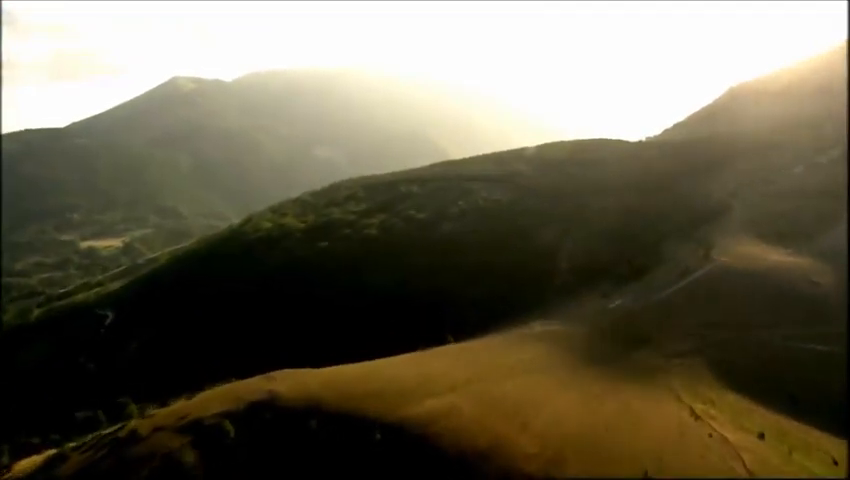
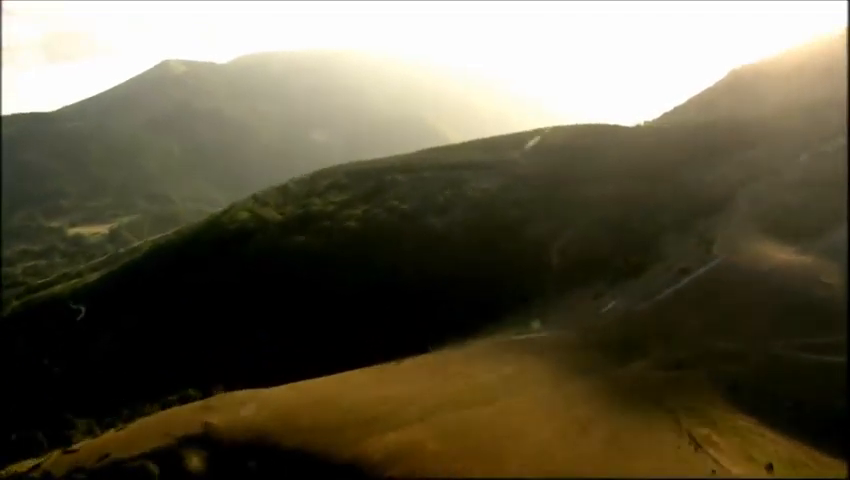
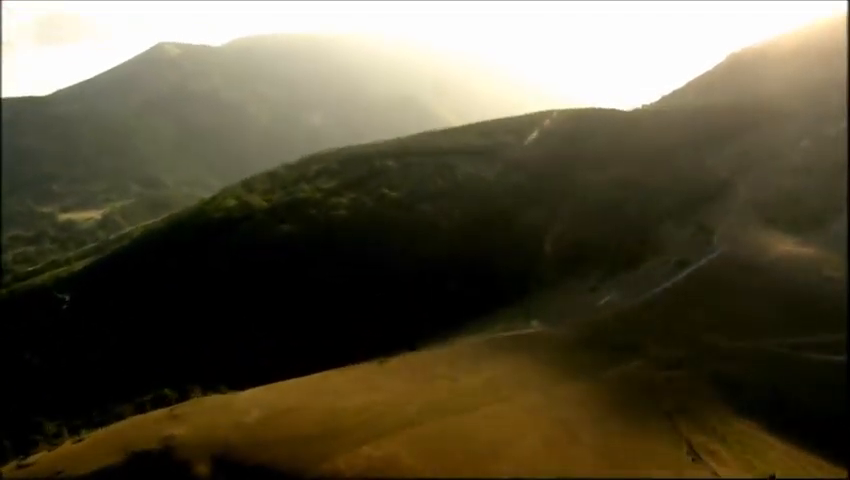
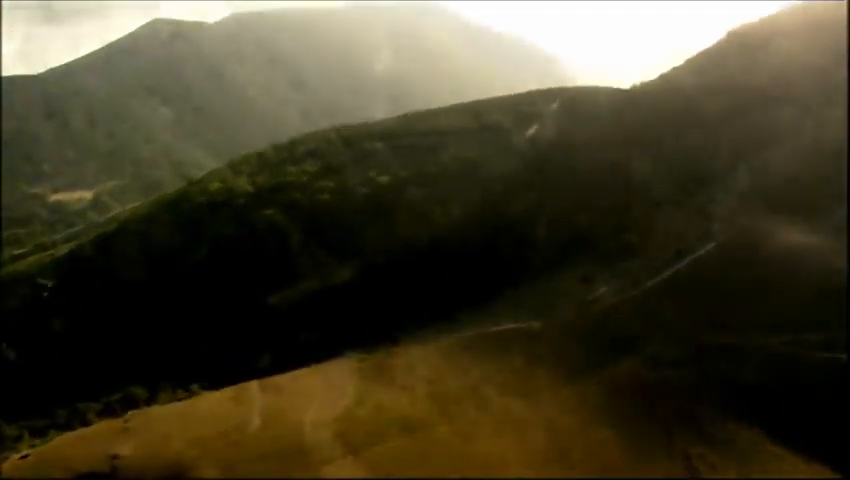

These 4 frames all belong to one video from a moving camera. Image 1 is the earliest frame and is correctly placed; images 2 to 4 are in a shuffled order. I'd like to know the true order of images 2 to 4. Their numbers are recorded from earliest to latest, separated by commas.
2, 3, 4
